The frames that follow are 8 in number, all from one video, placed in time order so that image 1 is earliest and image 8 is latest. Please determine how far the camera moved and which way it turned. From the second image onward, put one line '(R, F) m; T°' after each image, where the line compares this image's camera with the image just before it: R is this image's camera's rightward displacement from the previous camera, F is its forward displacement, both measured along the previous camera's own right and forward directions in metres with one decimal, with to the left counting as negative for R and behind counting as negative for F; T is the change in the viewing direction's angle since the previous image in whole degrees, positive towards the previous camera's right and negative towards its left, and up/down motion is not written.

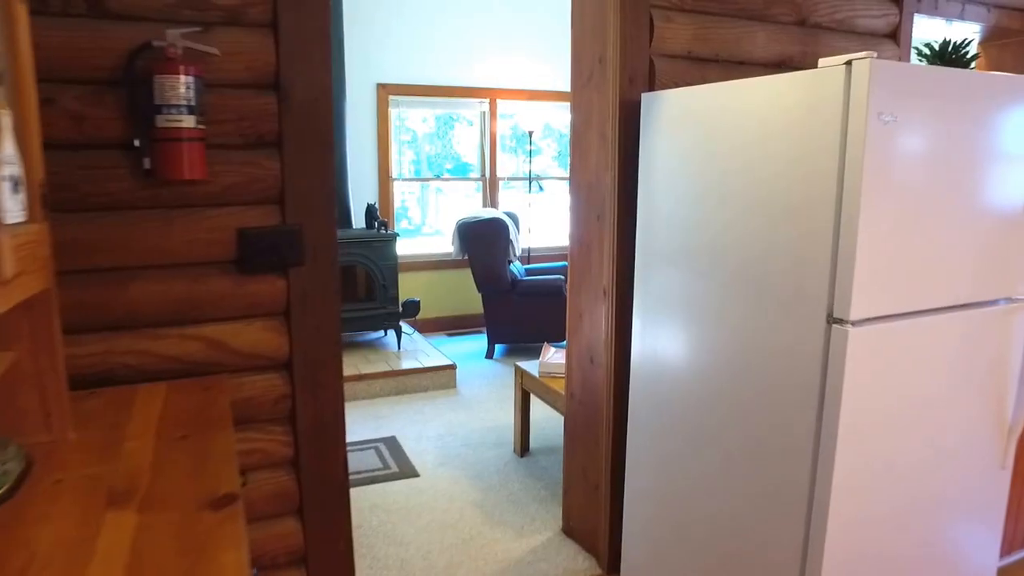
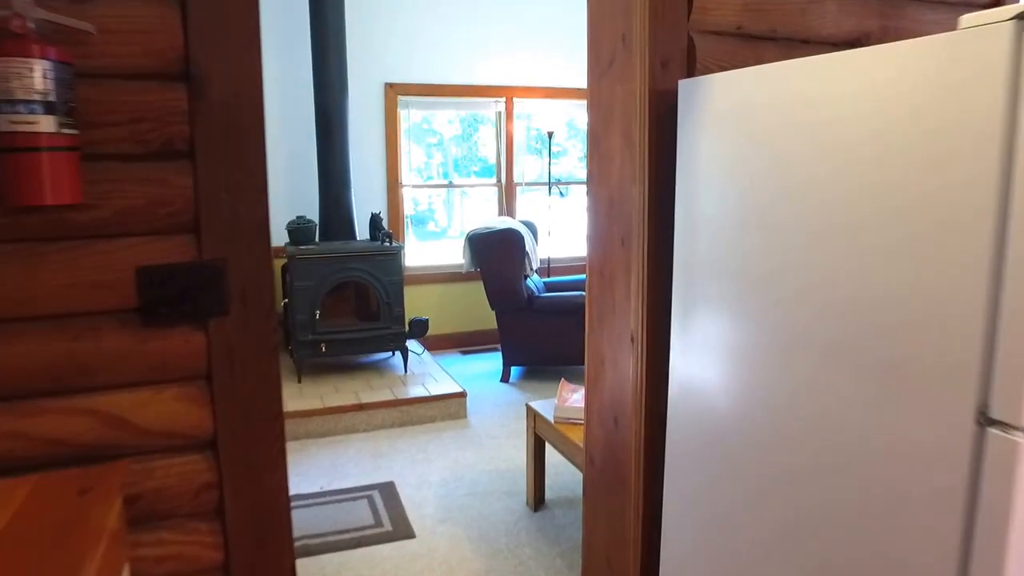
(+0.1, +0.4) m; -2°
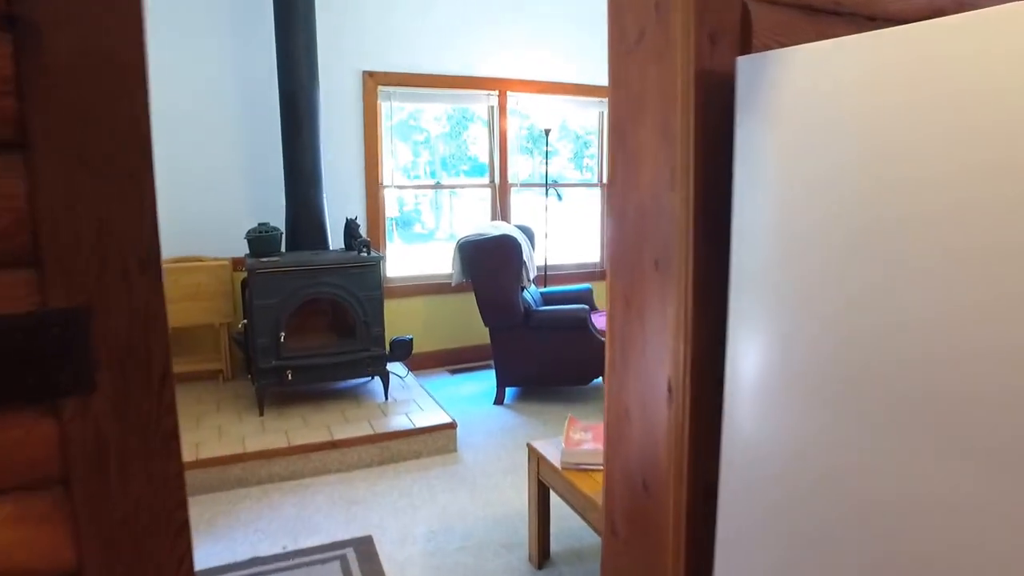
(0.0, +0.4) m; +1°
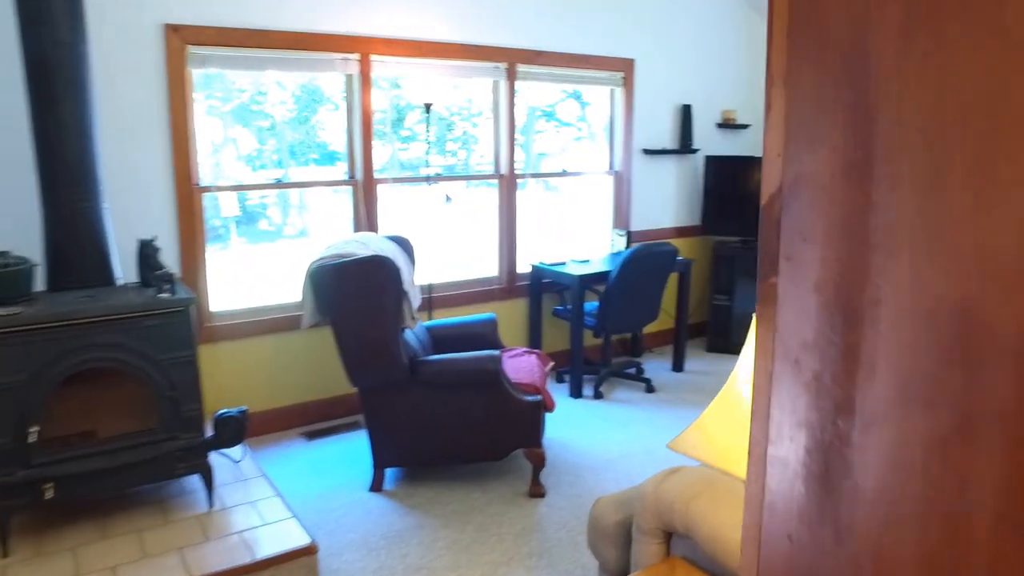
(-0.1, +1.0) m; +11°
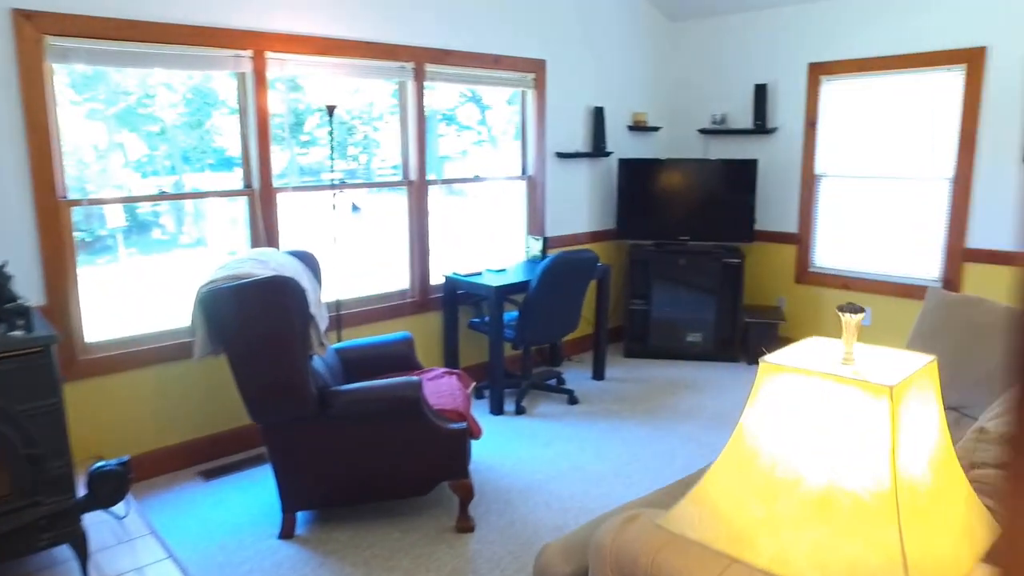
(0.0, +0.2) m; +7°
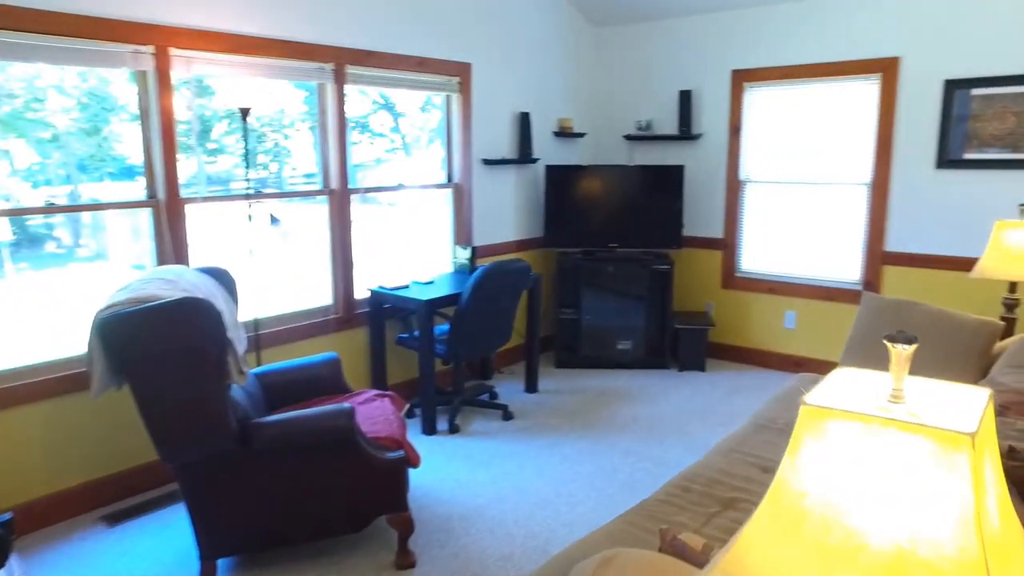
(-0.1, +0.2) m; +6°
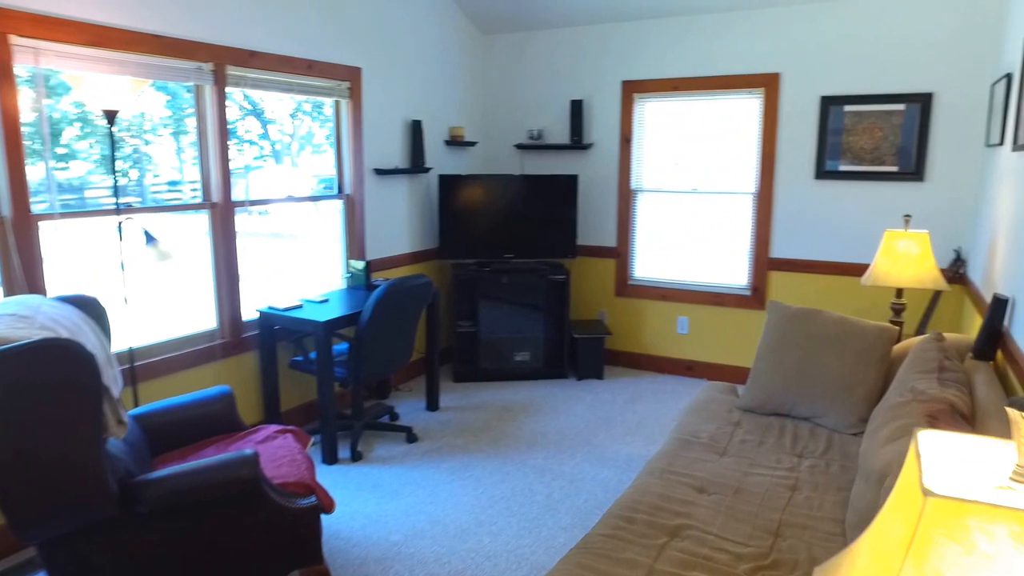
(-0.2, +0.2) m; +10°
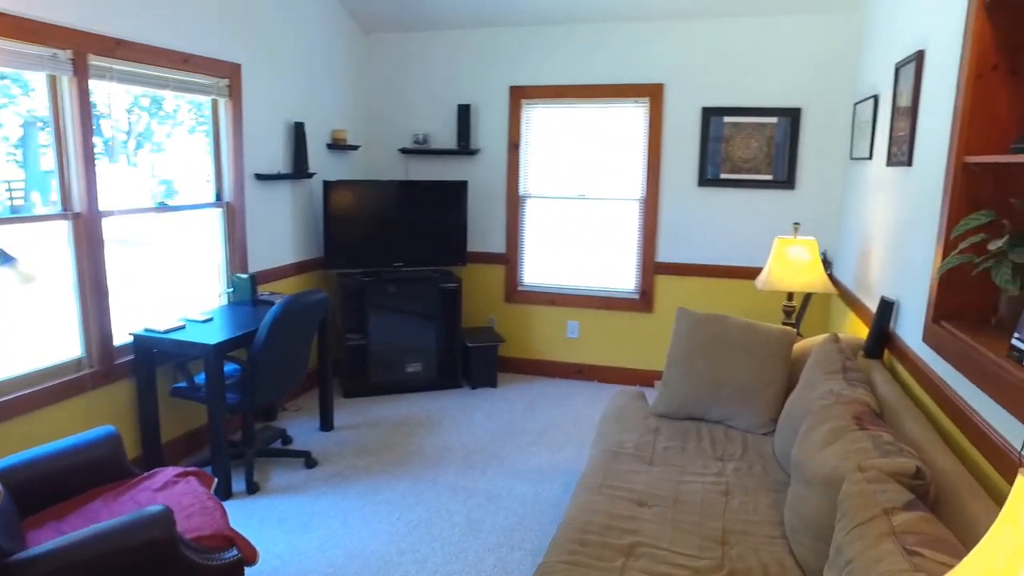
(-0.2, +0.1) m; +11°
